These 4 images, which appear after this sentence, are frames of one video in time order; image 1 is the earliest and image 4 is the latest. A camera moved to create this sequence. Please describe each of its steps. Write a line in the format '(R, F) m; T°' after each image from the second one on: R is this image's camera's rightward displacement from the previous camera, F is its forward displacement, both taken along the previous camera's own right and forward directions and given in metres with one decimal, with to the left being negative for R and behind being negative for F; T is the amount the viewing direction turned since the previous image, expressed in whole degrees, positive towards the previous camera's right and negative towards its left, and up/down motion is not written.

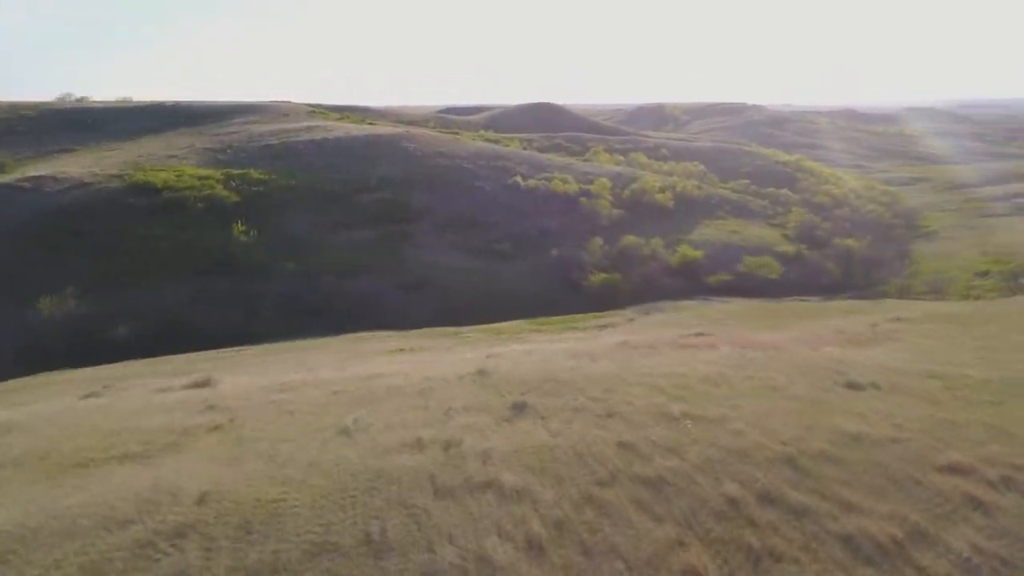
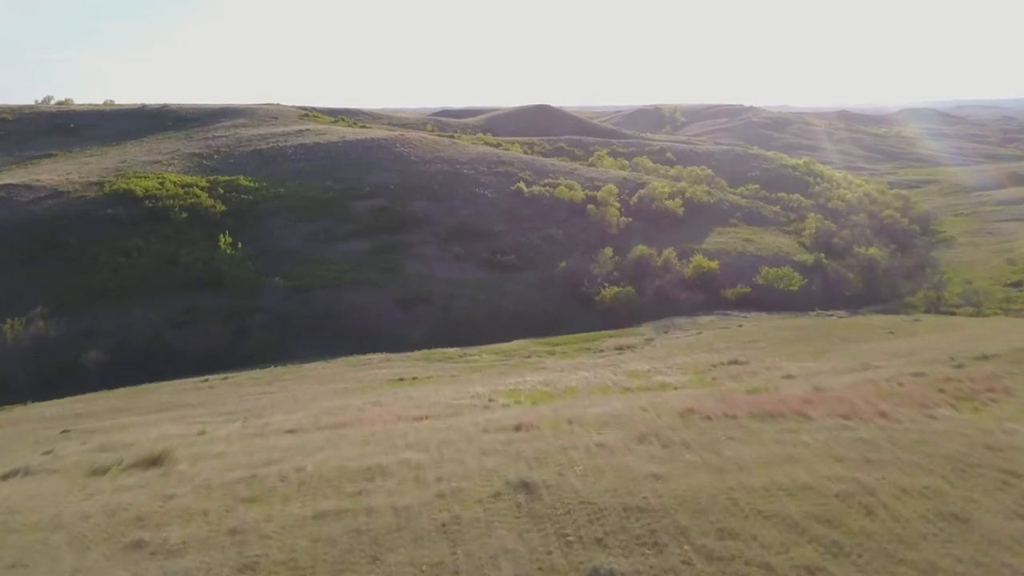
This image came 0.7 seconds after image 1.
(-0.7, +3.8) m; 0°
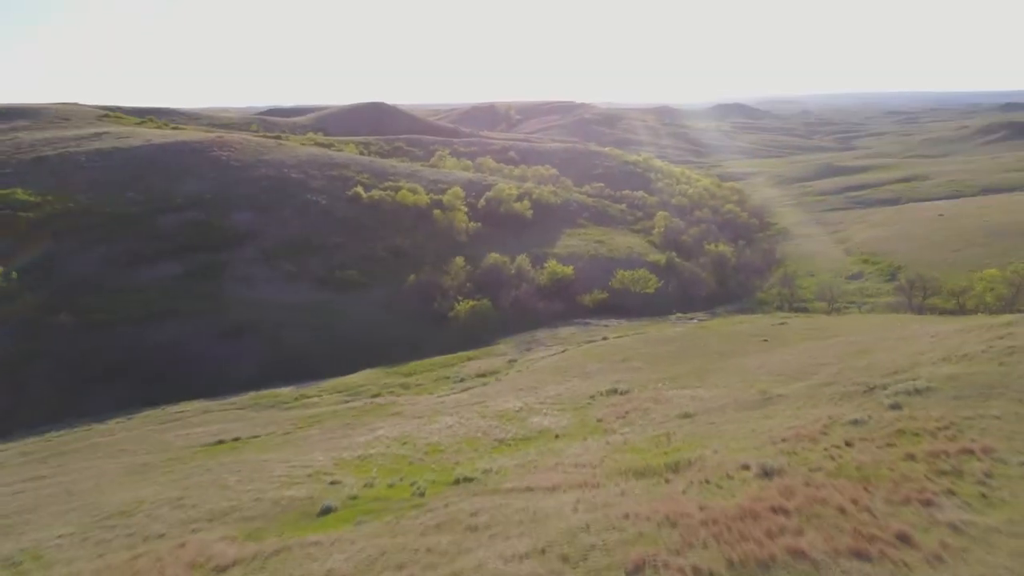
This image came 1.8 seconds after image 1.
(+0.1, +5.3) m; +11°
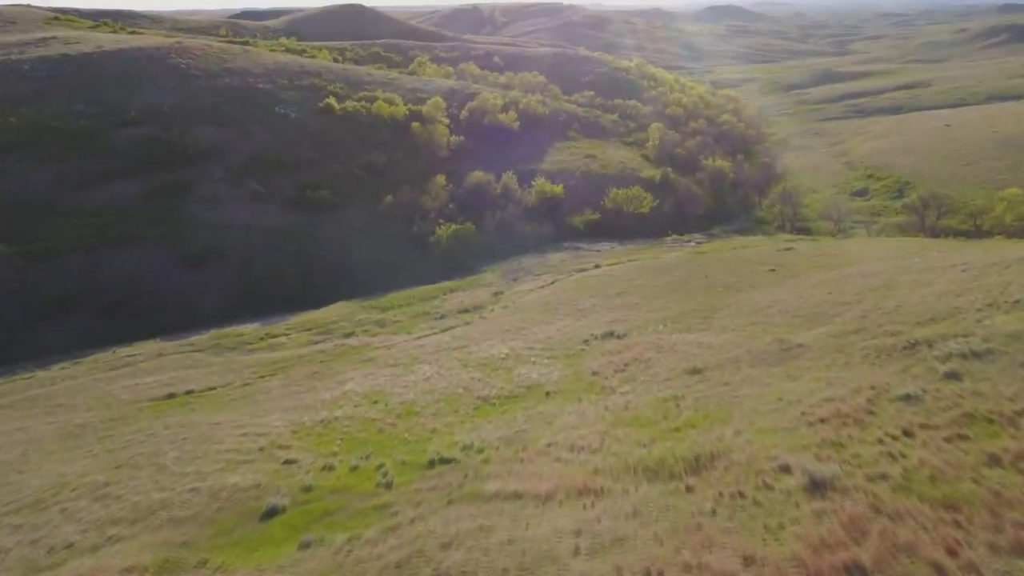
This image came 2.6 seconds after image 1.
(+0.1, +3.4) m; +1°
